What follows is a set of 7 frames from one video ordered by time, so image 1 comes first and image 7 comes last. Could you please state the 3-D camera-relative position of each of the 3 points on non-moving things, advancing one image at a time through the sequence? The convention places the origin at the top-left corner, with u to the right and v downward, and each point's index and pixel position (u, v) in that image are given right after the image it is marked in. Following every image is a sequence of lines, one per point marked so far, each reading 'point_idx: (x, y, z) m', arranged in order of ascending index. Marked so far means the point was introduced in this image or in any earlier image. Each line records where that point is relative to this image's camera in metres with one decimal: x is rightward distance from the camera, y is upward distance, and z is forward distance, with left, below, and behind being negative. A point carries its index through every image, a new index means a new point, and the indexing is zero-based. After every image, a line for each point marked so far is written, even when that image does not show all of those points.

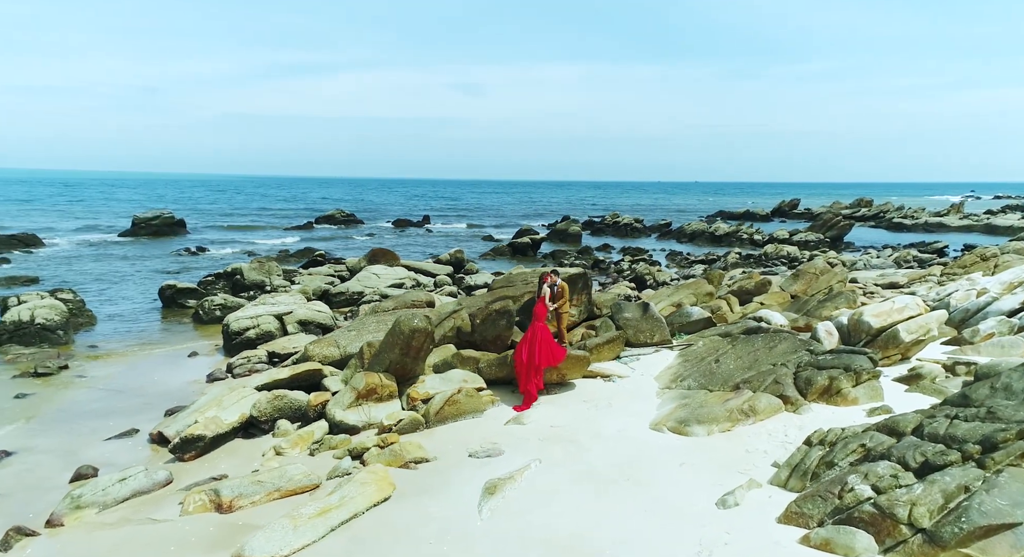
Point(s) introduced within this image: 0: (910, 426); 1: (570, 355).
0: (+4.0, -1.5, +7.9) m
1: (+0.8, -1.2, +12.0) m
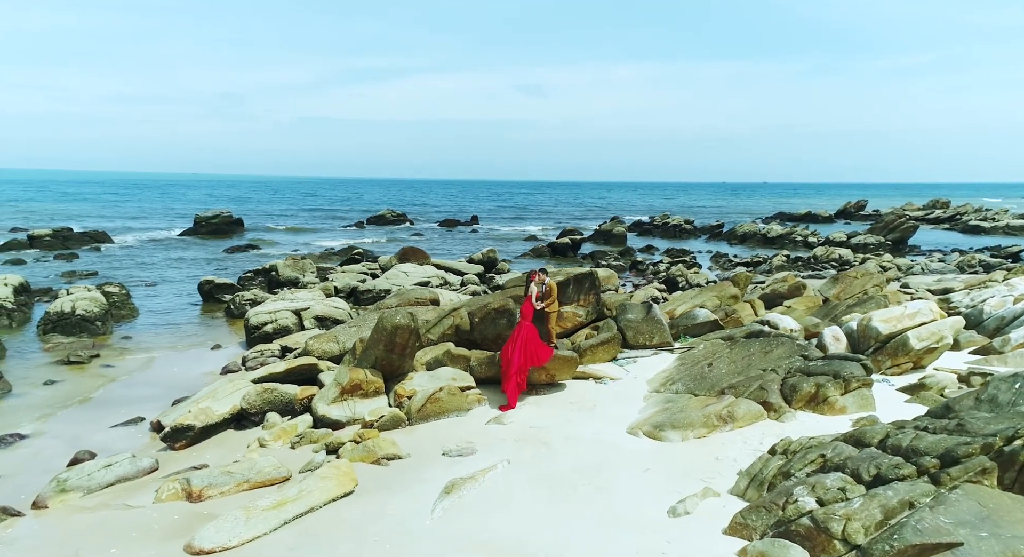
0: (+3.5, -1.5, +7.5) m
1: (+0.6, -1.2, +11.9) m
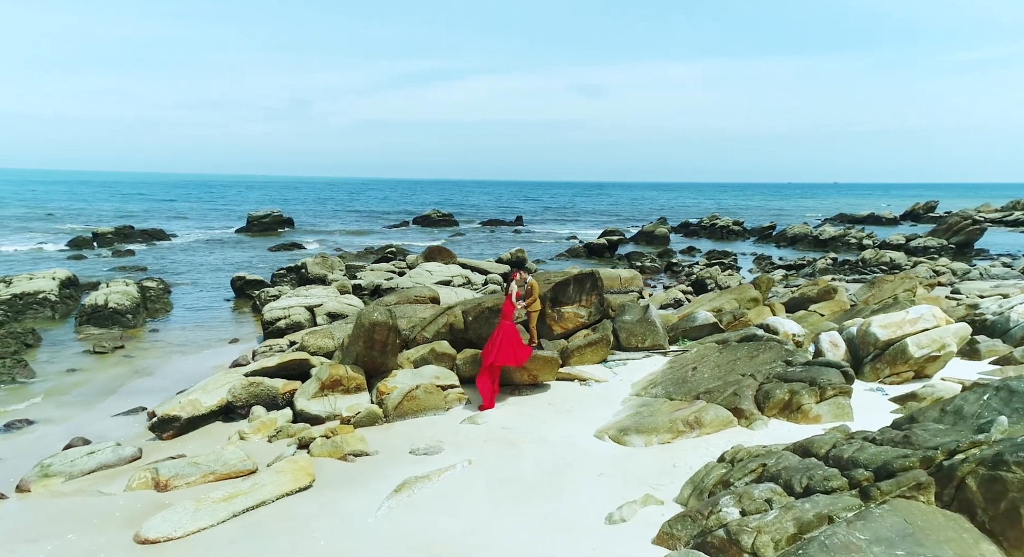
0: (+2.8, -1.5, +7.1) m
1: (+0.4, -1.2, +11.7) m
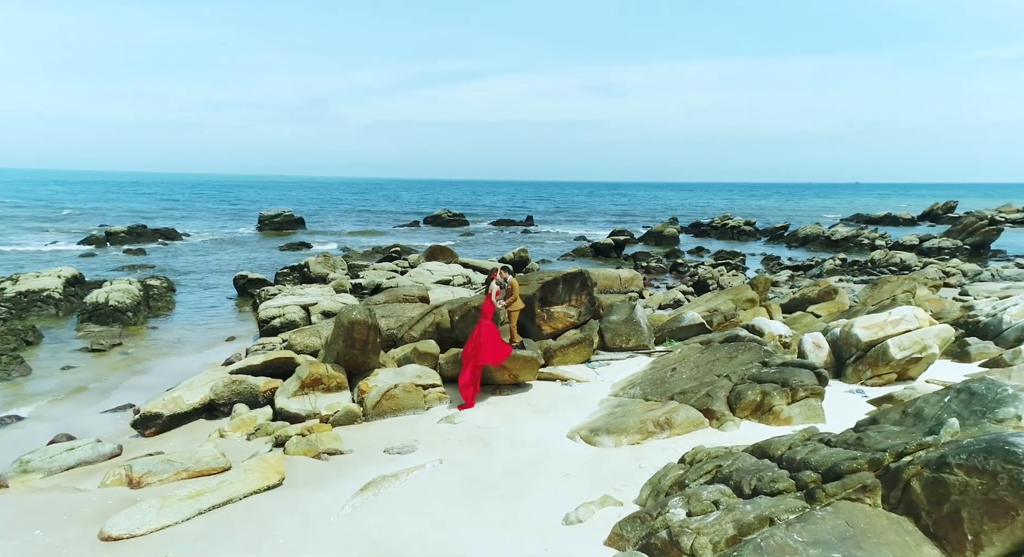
0: (+2.4, -1.5, +7.0) m
1: (+0.1, -1.2, +11.7) m
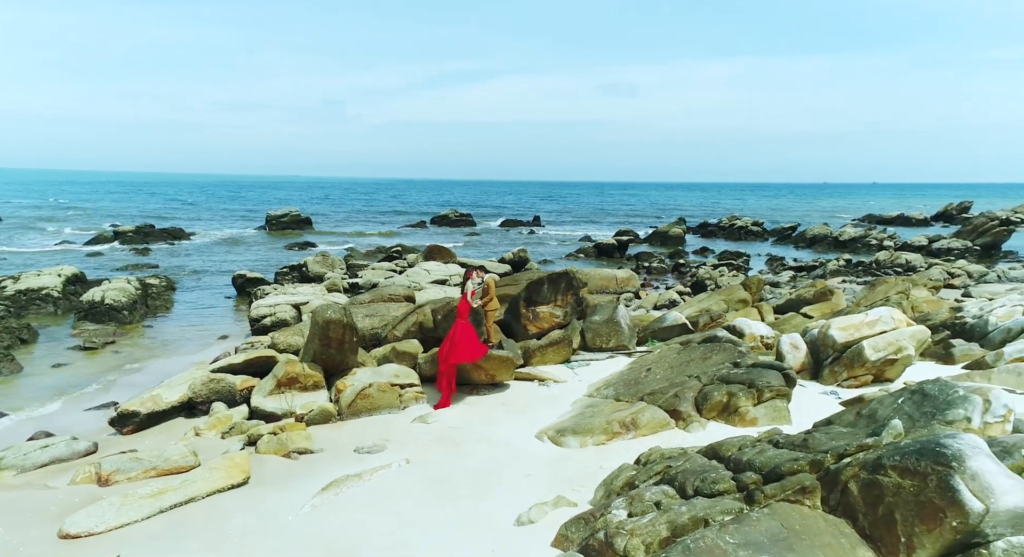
0: (+1.9, -1.5, +7.0) m
1: (-0.3, -1.1, +11.7) m
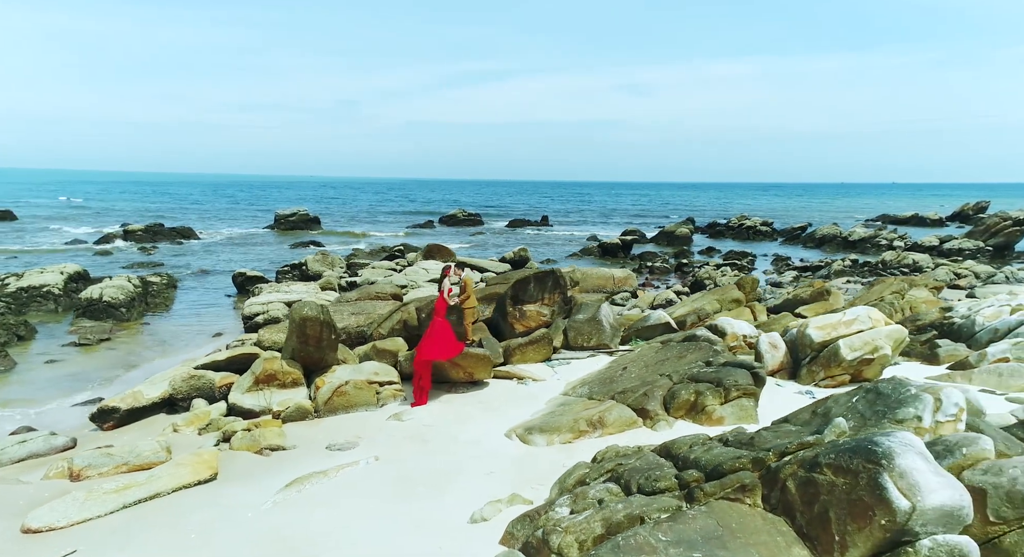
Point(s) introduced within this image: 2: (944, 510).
0: (+1.5, -1.5, +6.9) m
1: (-0.6, -1.1, +11.7) m
2: (+2.8, -1.5, +5.1) m
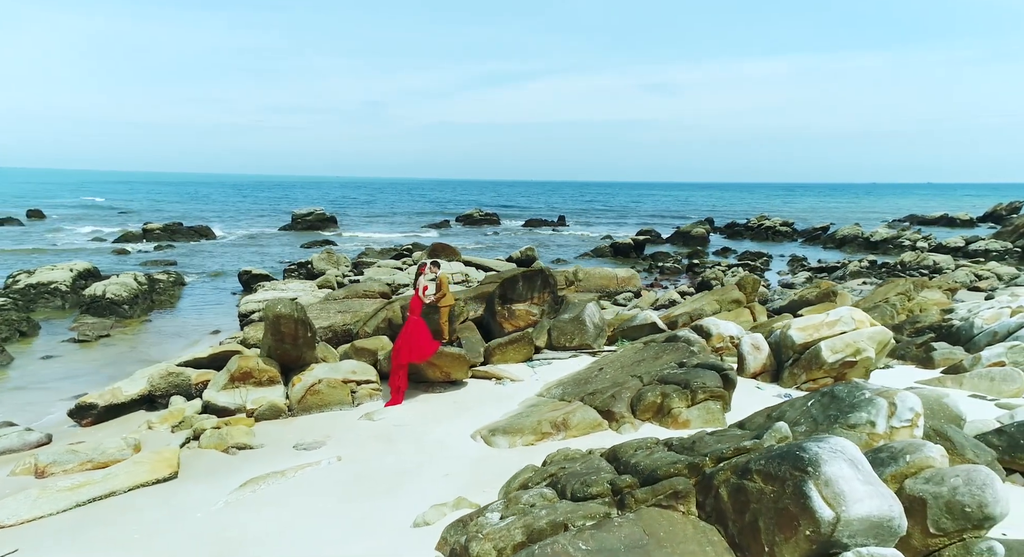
0: (+1.0, -1.5, +6.7) m
1: (-0.9, -1.1, +11.5) m
2: (+2.2, -1.5, +4.7) m
